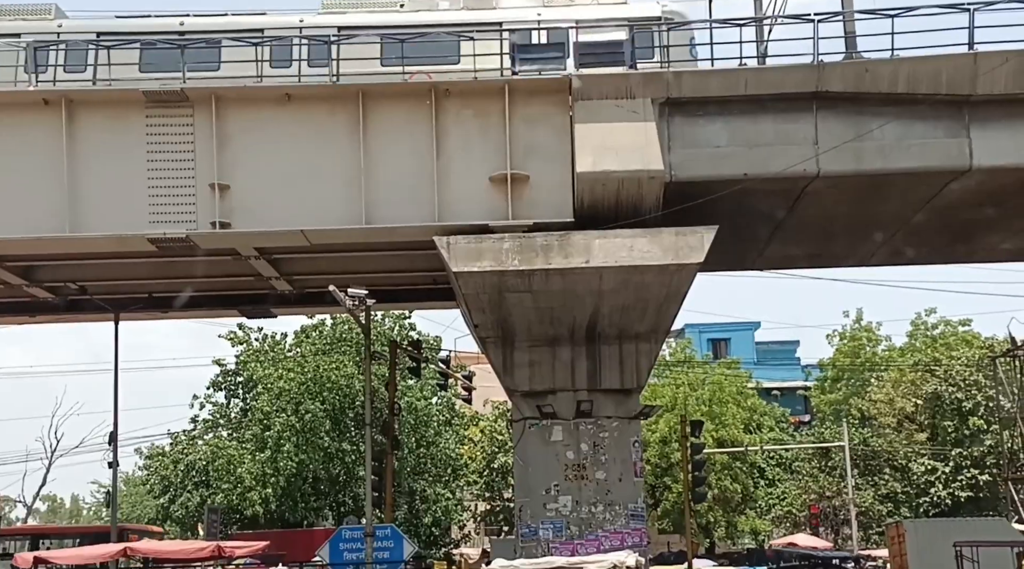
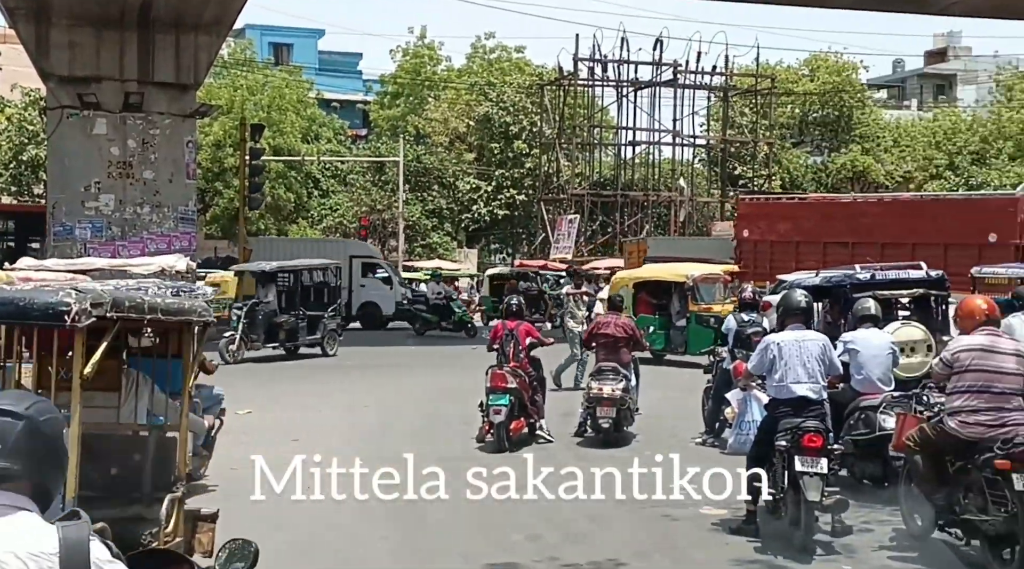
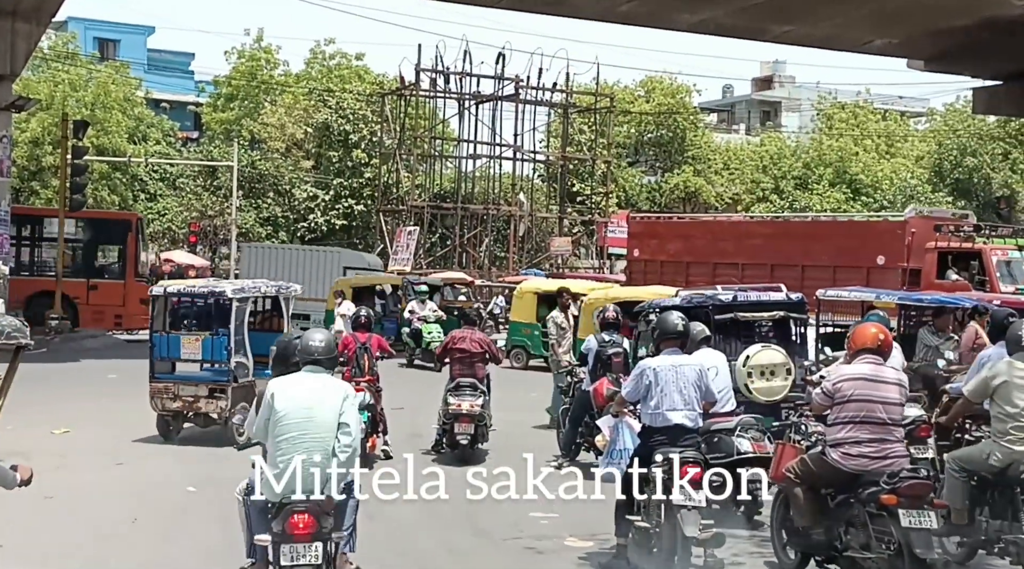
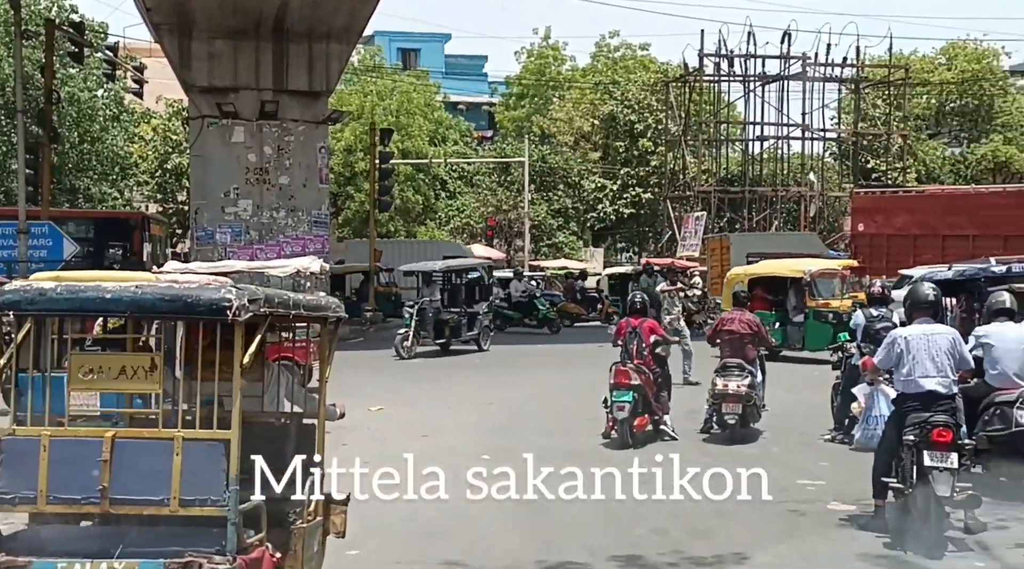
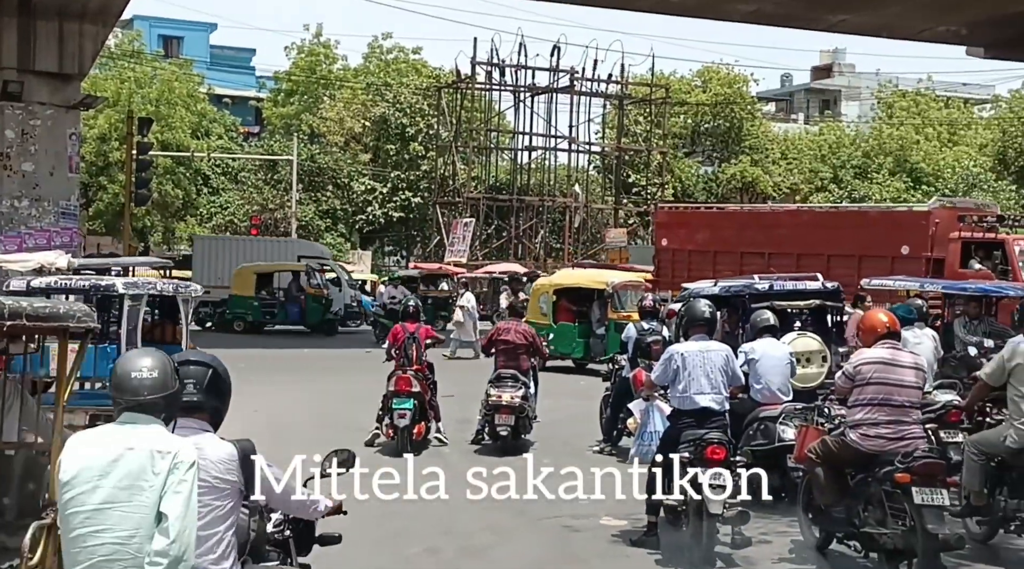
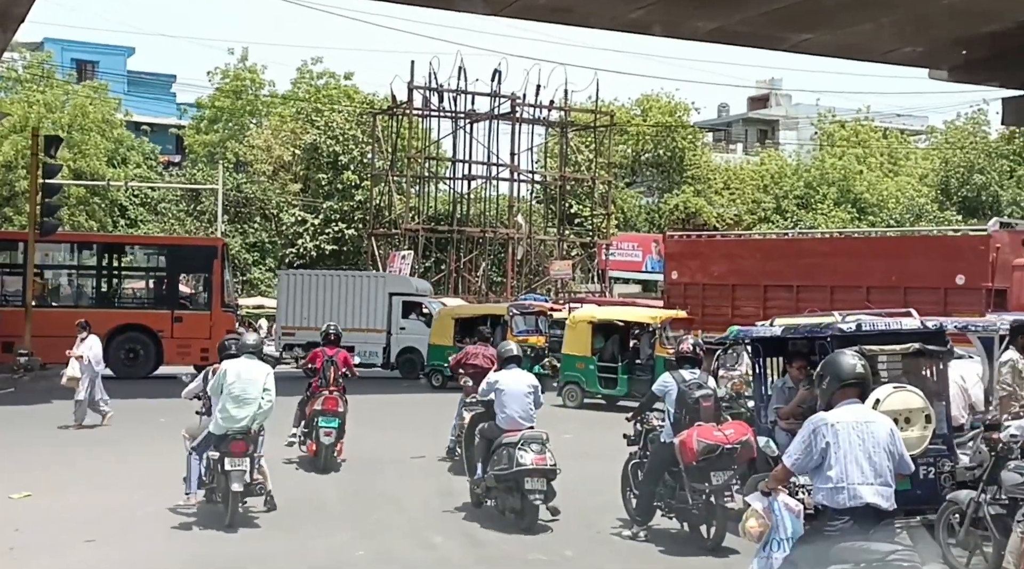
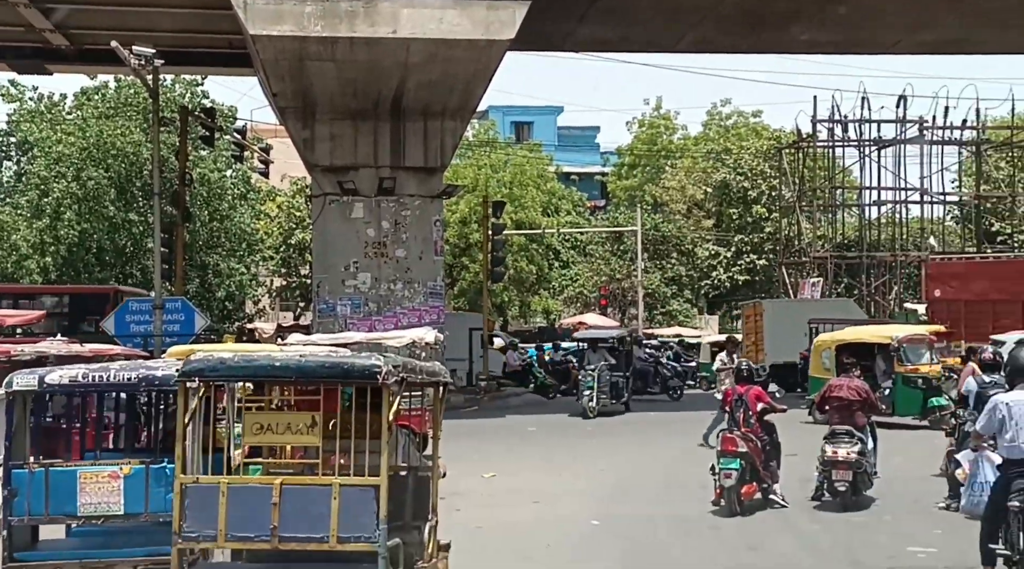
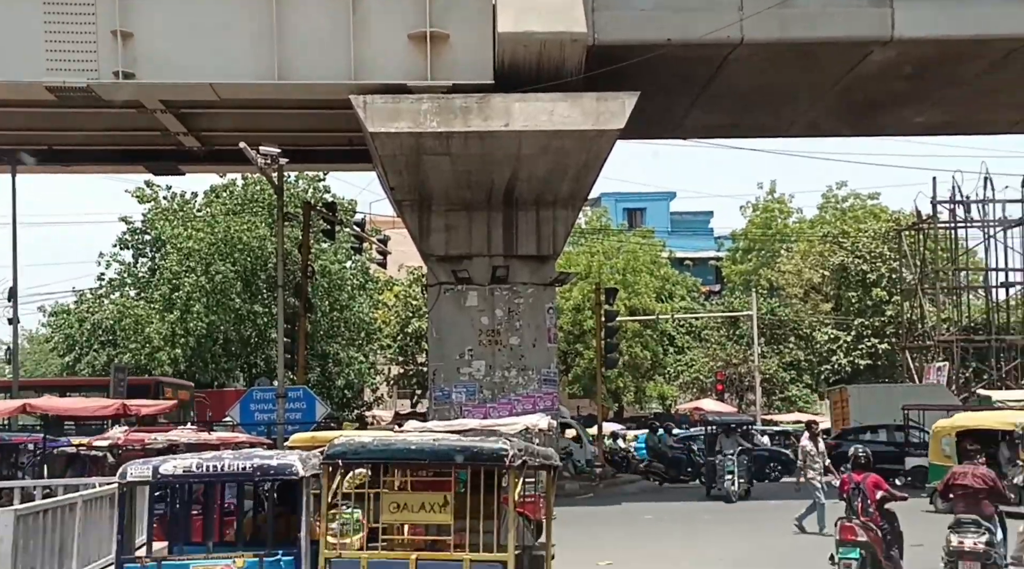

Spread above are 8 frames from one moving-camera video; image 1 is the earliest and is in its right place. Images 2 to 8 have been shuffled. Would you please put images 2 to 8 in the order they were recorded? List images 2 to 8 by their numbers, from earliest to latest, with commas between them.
8, 7, 4, 2, 5, 3, 6
